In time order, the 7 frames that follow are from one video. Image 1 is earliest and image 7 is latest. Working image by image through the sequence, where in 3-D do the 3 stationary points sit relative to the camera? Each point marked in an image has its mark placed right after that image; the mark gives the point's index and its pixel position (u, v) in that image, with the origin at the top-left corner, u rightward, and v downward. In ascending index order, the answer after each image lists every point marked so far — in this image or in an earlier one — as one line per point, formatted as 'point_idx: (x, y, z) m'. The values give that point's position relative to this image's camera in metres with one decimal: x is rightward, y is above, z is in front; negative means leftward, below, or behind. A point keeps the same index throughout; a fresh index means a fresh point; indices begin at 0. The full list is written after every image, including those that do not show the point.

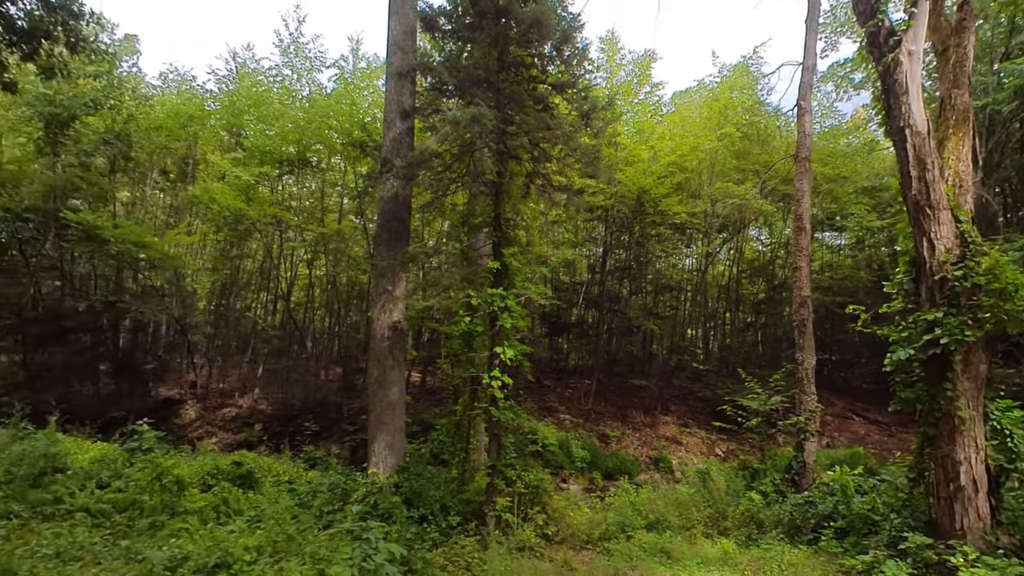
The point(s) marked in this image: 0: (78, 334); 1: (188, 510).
0: (-11.3, -1.2, +14.3) m
1: (-3.3, -2.3, +5.6) m
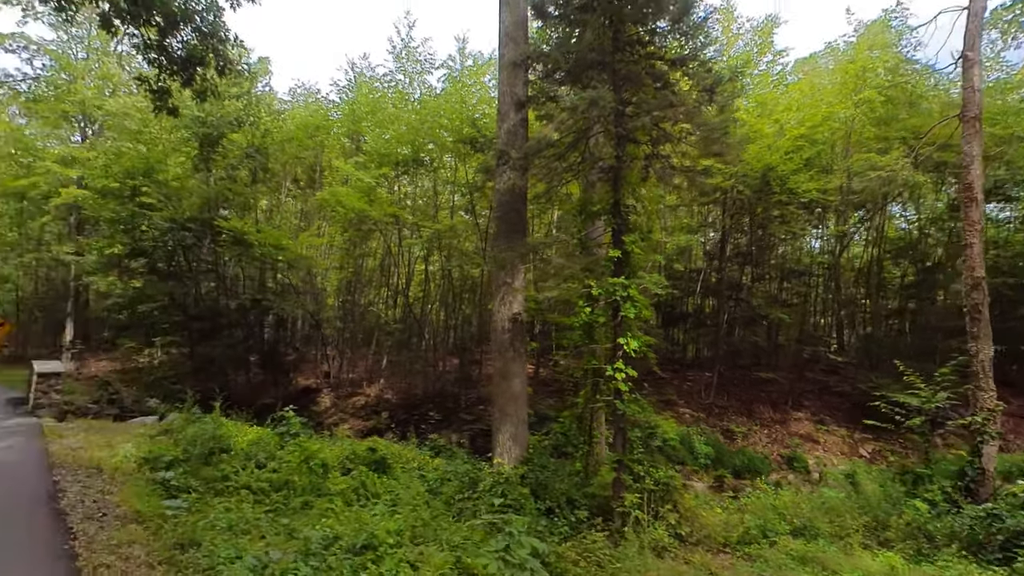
0: (-8.2, -1.2, +16.1) m
1: (-2.0, -2.2, +6.0) m
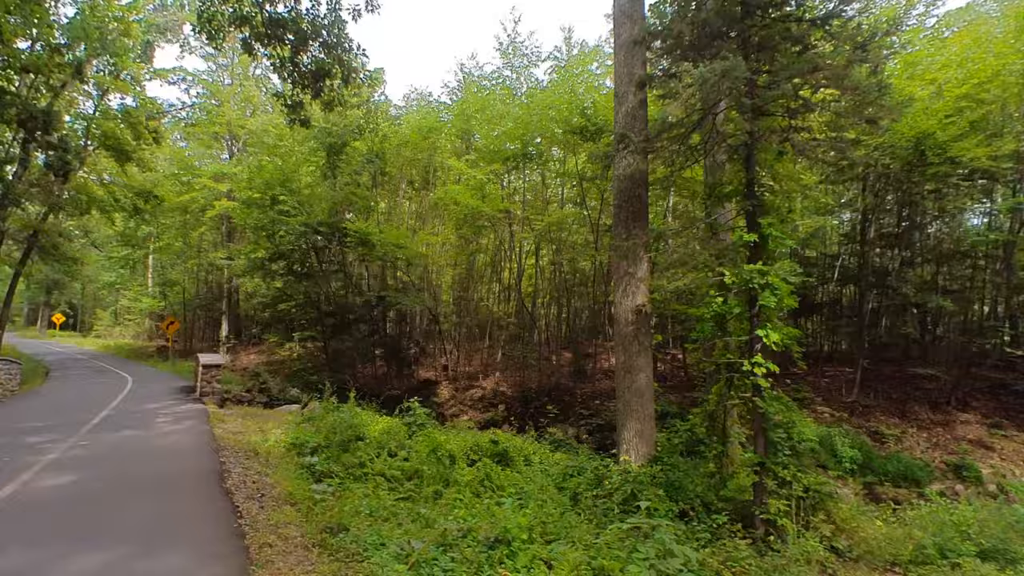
0: (-4.8, -1.1, +17.2) m
1: (-0.6, -2.2, +6.1) m
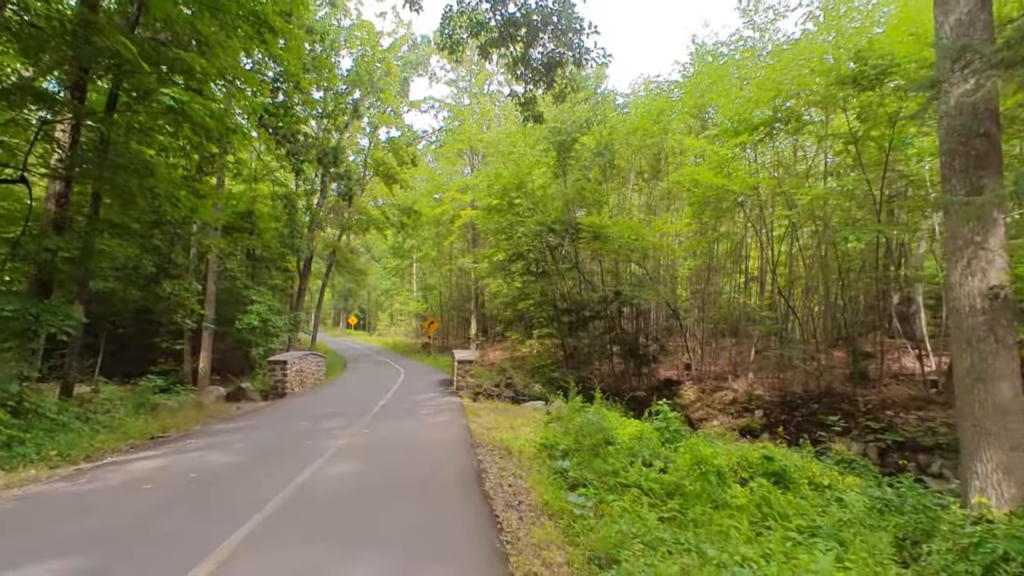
0: (+2.6, -1.0, +16.9) m
1: (+2.1, -2.0, +5.1) m
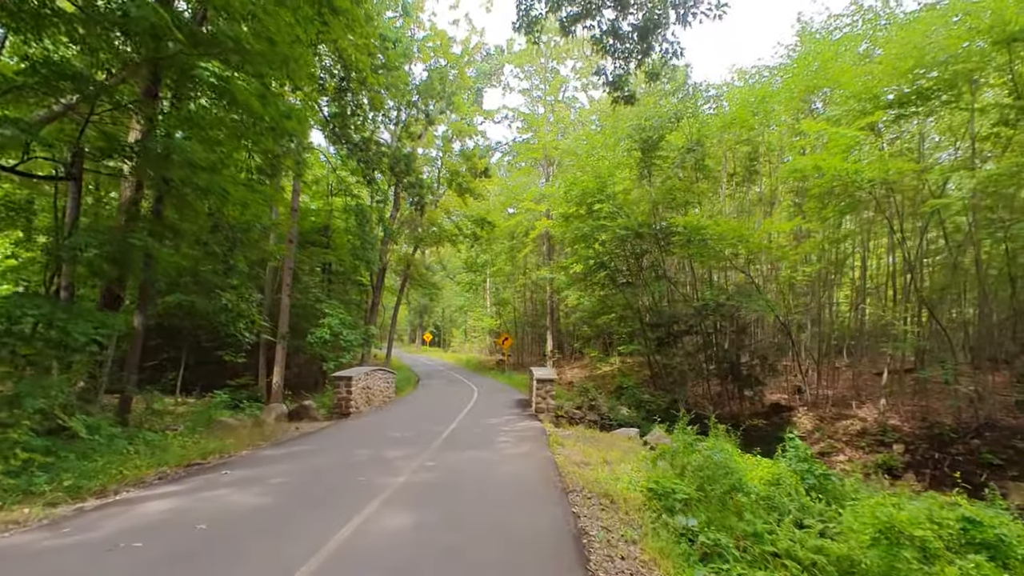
0: (+4.8, -1.3, +15.1) m
1: (+2.8, -2.0, +3.5) m
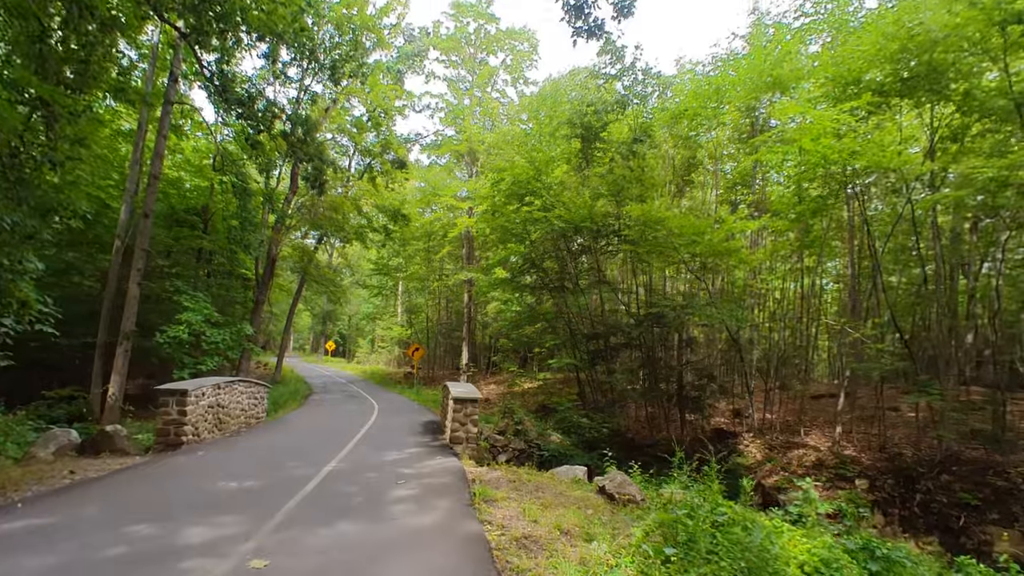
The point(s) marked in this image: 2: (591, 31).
0: (+2.7, -1.5, +13.4) m
1: (+2.5, -1.8, +1.5) m
2: (+0.9, +2.9, +6.3) m
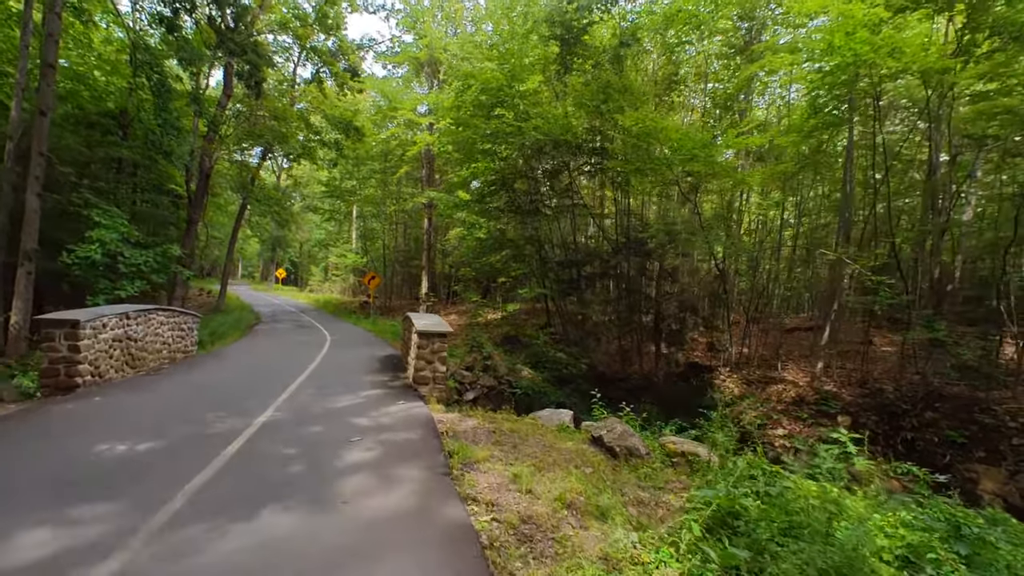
0: (+2.0, +0.1, +12.5) m
1: (+2.6, -1.6, +0.8) m
2: (+0.8, +3.7, +4.7) m
